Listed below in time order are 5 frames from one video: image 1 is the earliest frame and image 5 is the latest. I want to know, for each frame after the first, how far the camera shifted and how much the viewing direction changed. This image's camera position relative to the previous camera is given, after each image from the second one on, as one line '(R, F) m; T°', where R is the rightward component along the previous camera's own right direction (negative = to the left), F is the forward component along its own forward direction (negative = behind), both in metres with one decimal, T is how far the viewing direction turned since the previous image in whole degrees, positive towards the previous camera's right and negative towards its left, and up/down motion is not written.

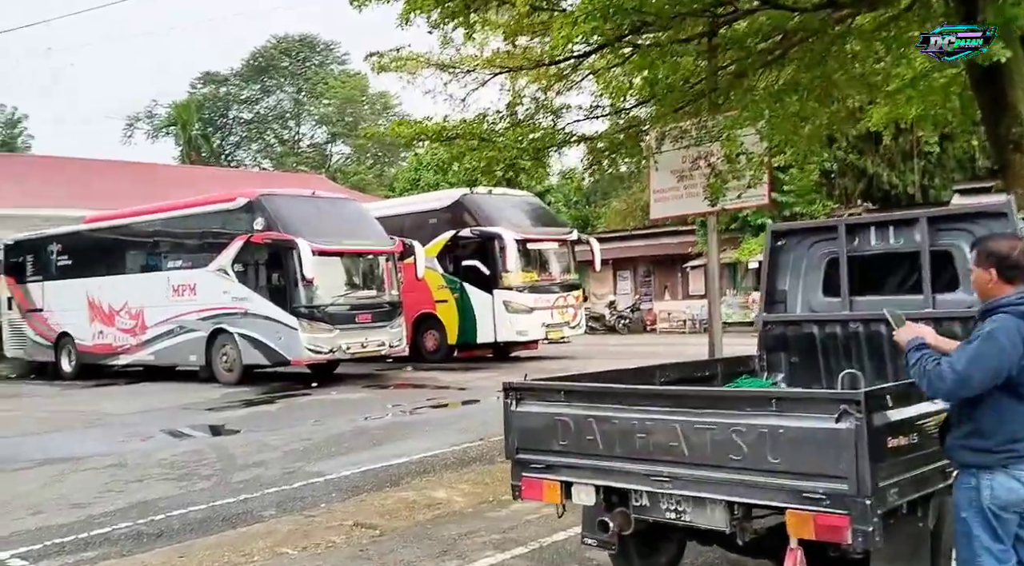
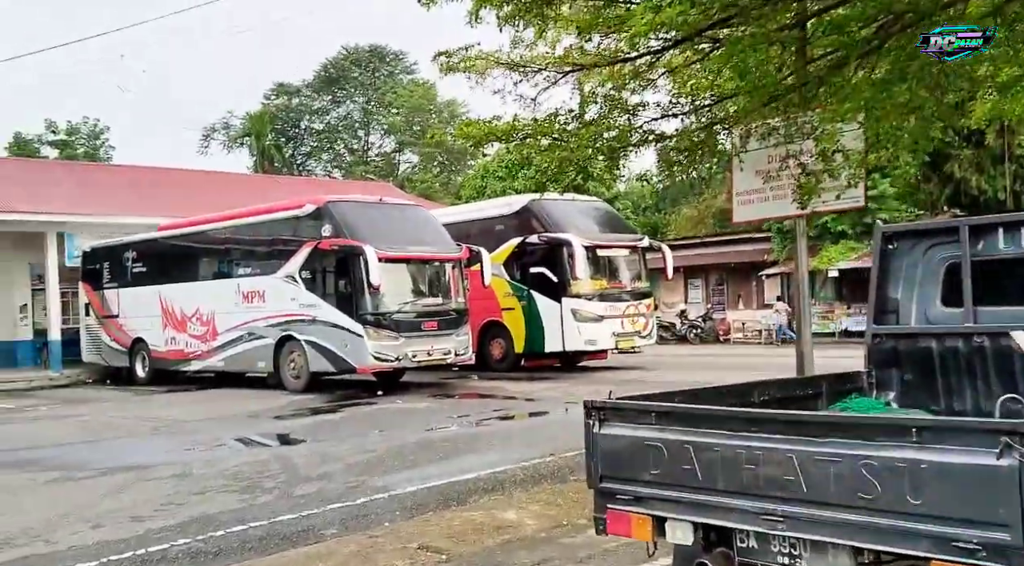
(-0.1, +0.5) m; -4°
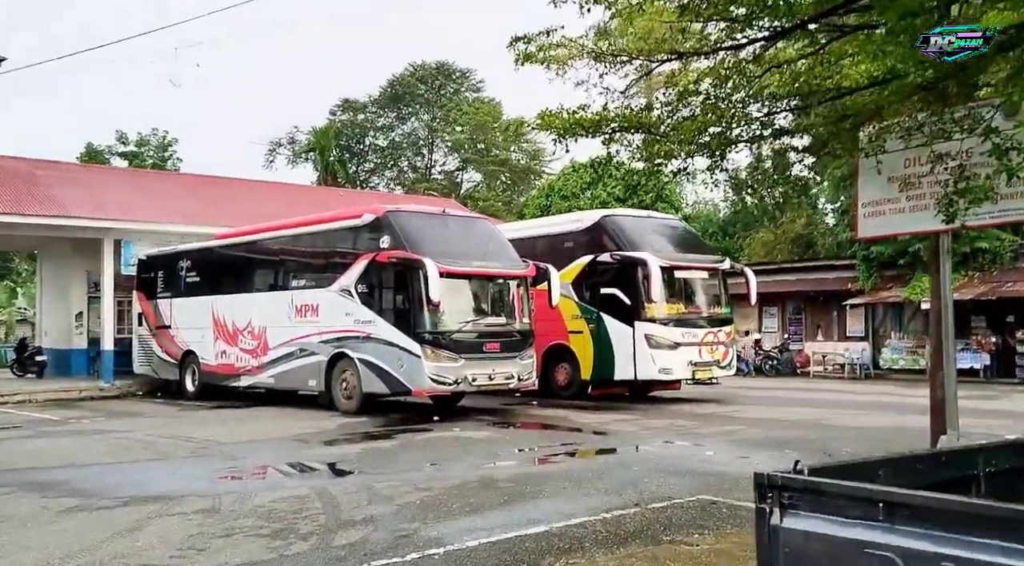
(-0.2, +1.3) m; -3°
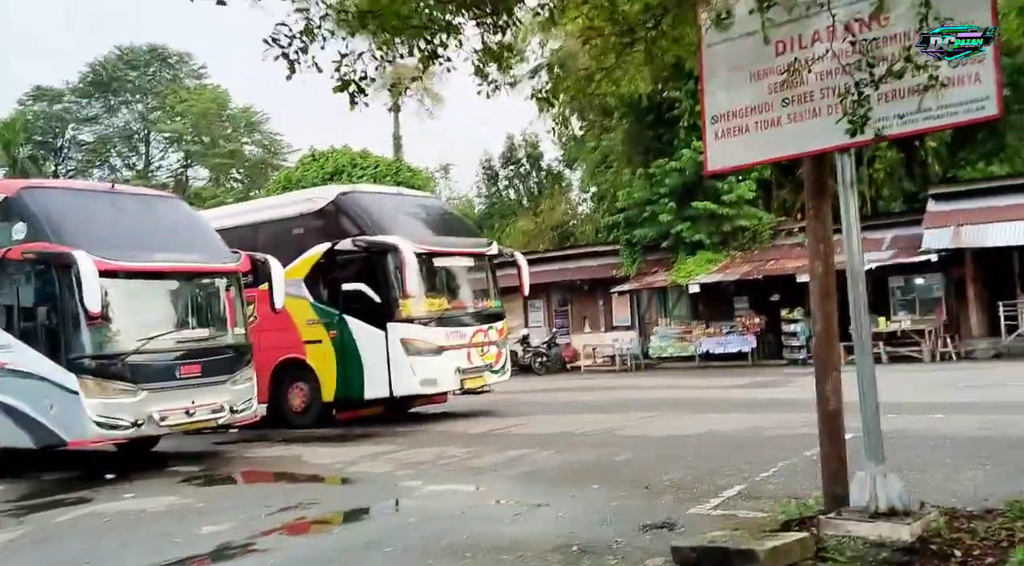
(+0.5, +3.4) m; +14°
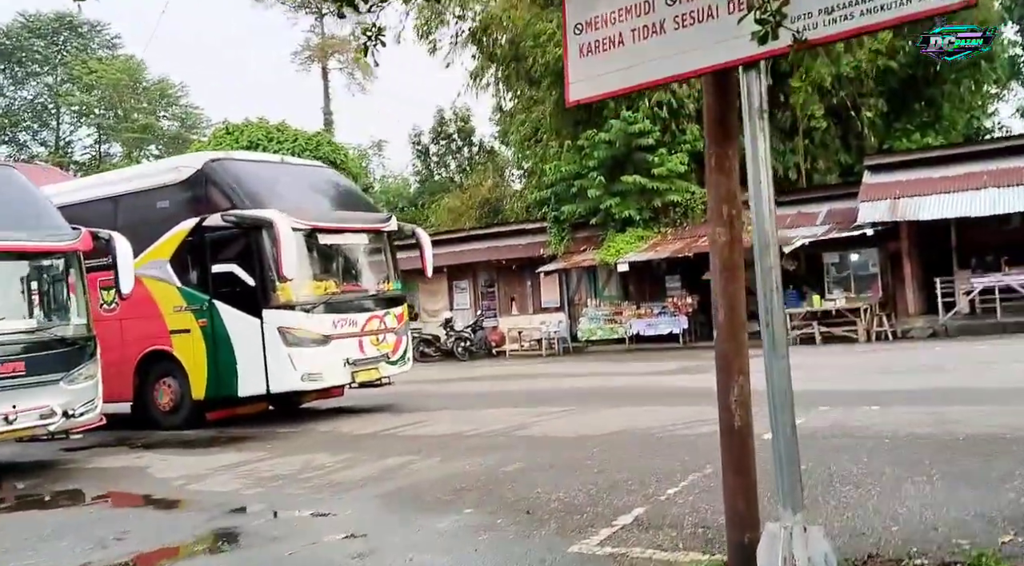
(+0.6, +1.5) m; +3°
